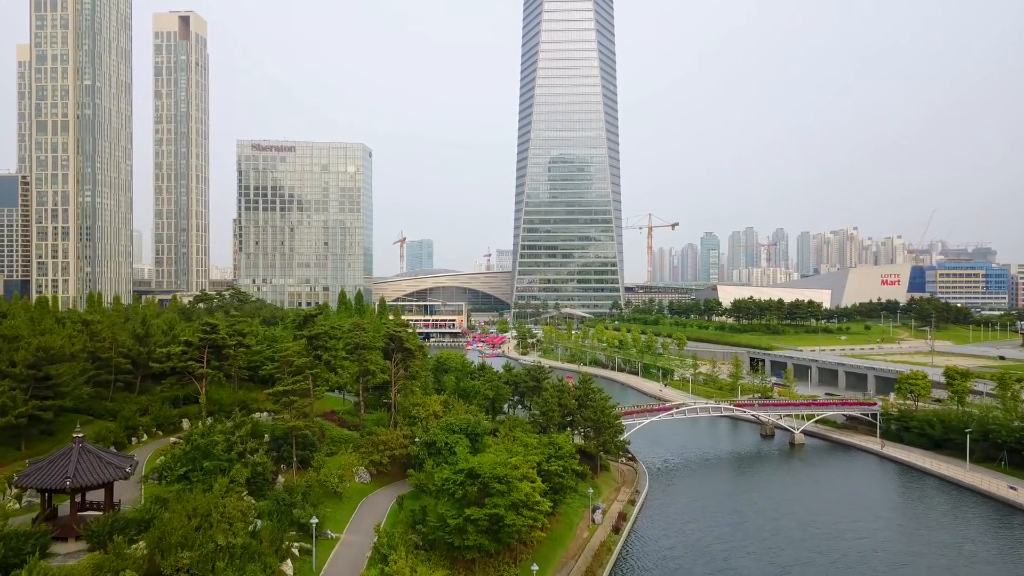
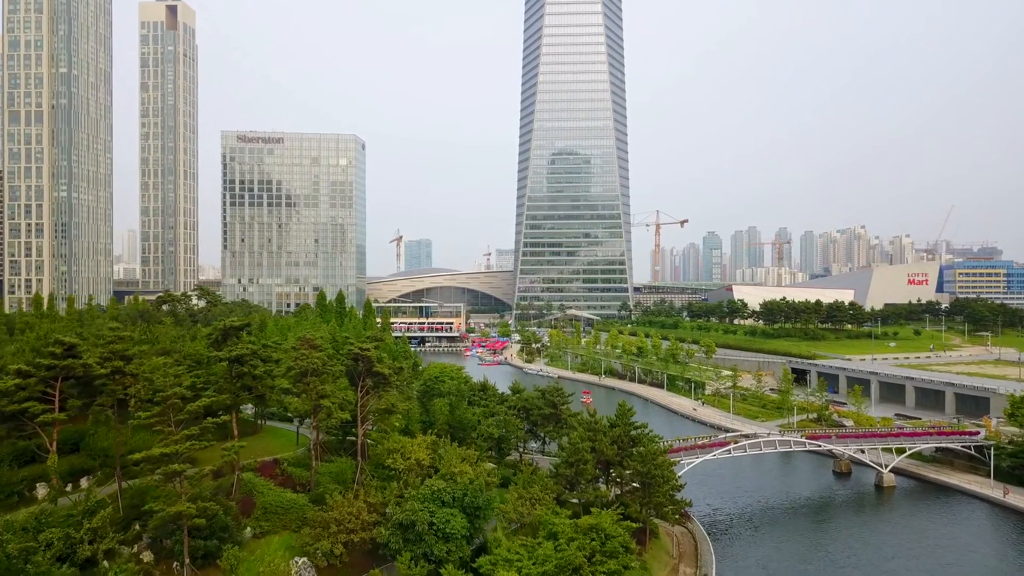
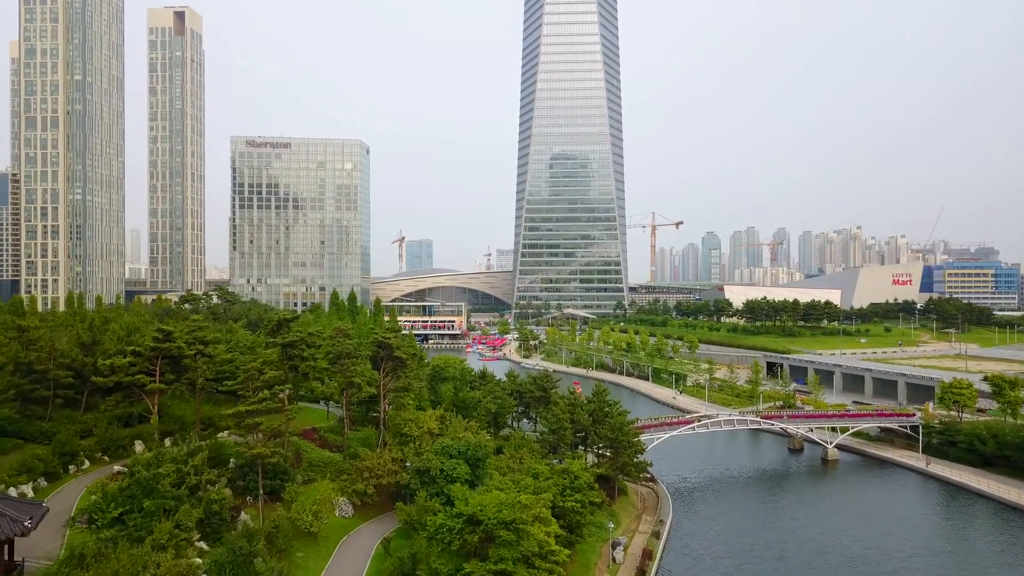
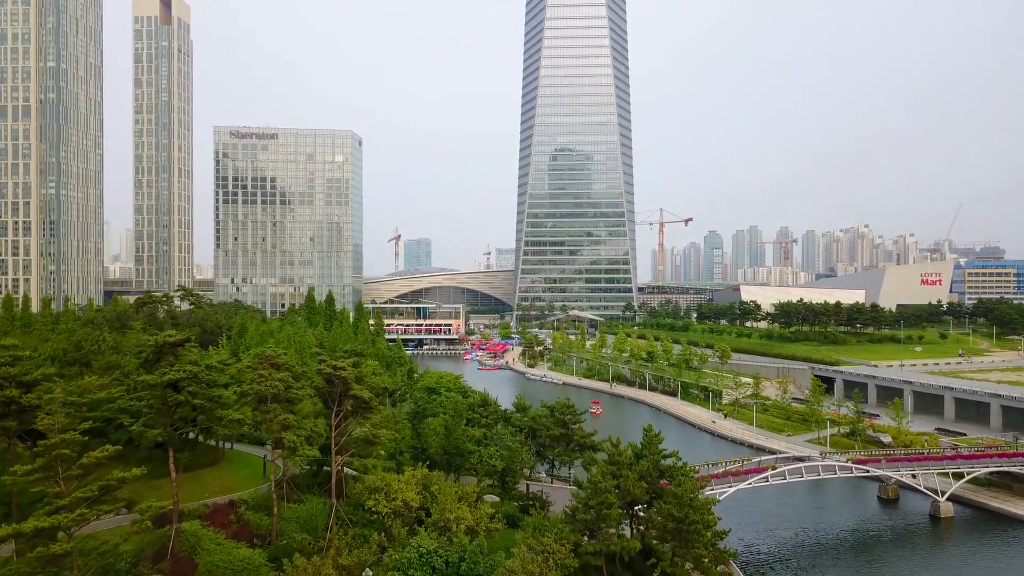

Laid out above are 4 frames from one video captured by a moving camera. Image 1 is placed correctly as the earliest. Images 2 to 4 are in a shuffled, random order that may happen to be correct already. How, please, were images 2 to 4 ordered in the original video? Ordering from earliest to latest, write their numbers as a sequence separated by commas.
3, 2, 4
